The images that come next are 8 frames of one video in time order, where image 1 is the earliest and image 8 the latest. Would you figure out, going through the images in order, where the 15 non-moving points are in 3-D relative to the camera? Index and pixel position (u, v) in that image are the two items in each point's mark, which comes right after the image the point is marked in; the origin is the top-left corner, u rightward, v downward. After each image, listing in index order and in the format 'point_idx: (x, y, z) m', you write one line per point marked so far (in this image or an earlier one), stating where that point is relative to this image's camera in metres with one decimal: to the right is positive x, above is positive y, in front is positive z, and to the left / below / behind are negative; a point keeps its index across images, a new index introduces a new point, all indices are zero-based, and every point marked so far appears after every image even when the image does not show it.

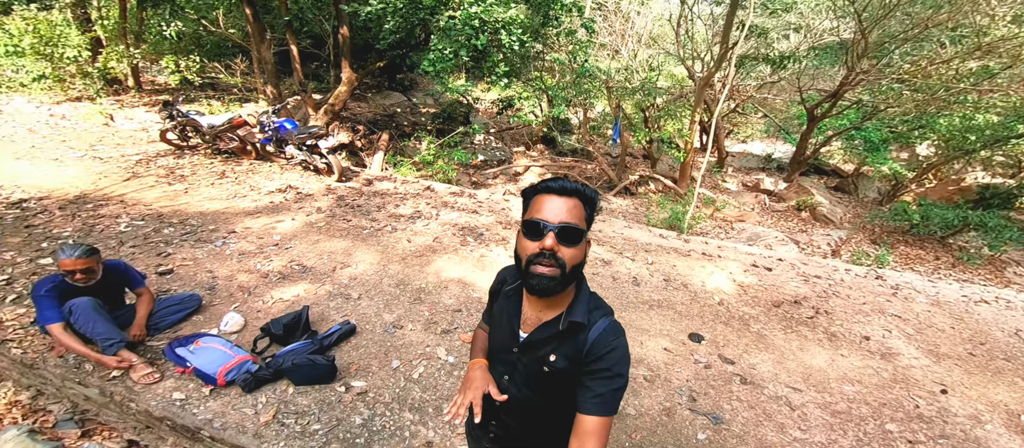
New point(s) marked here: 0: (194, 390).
0: (-2.2, -1.2, +3.4) m
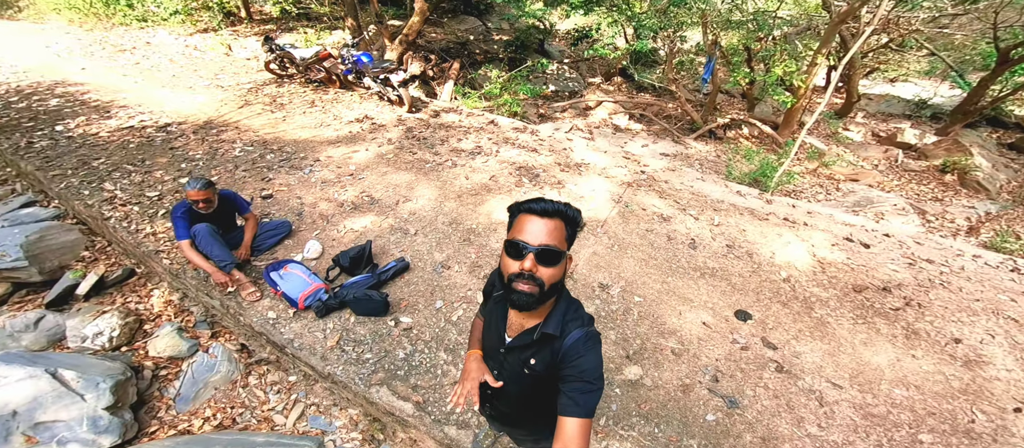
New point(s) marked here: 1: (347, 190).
0: (-2.0, -0.8, +4.2) m
1: (-1.8, +0.4, +5.2) m
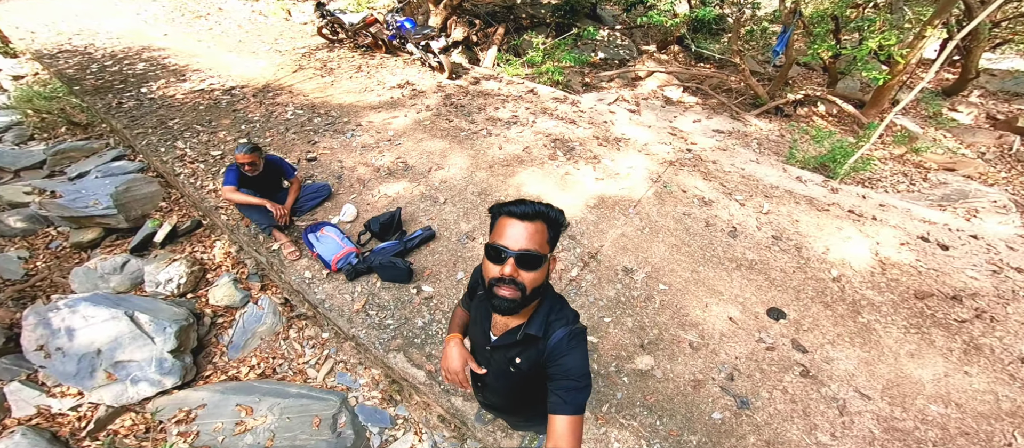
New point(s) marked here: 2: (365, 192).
0: (-1.9, -0.4, +4.6) m
1: (-1.5, +0.8, +5.4) m
2: (-1.6, +0.4, +5.1) m
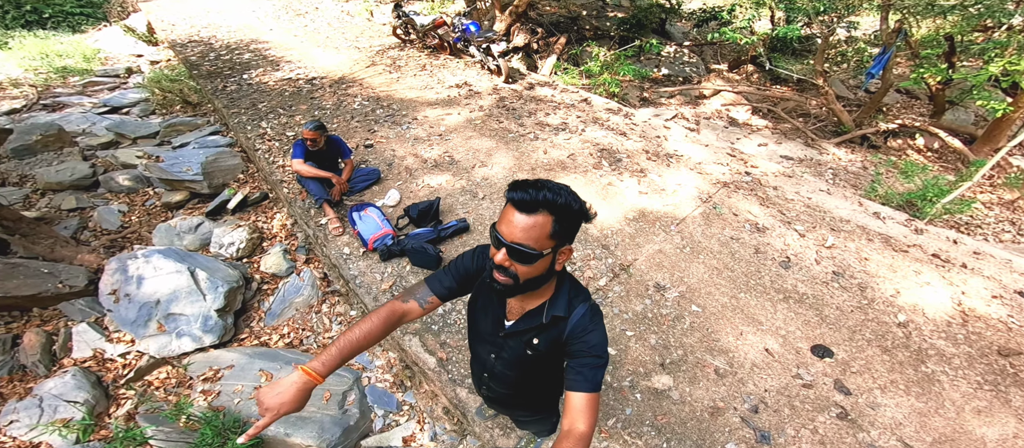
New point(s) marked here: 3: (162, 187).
0: (-1.6, -0.2, +4.8) m
1: (-0.9, +0.9, +5.6) m
2: (-1.2, +0.5, +5.3) m
3: (-4.0, +0.4, +5.3) m
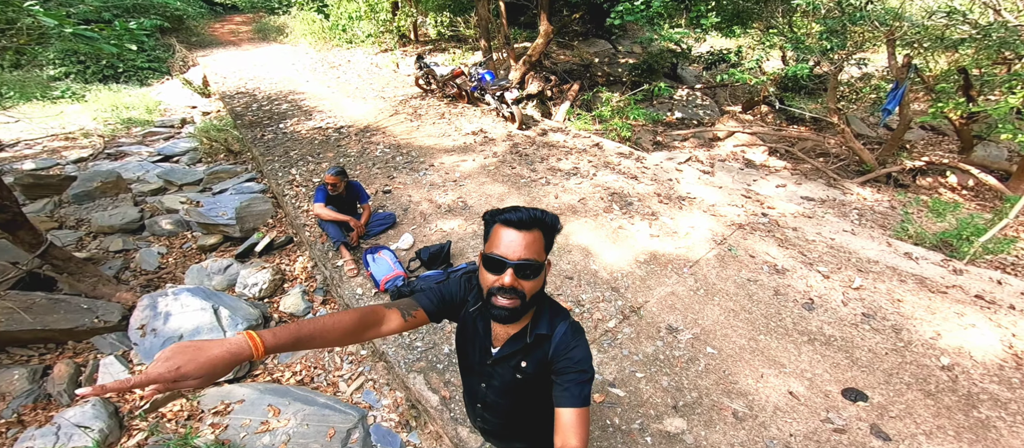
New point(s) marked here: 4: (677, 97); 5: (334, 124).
0: (-1.5, -0.7, +5.0) m
1: (-0.8, +0.4, +5.8) m
2: (-1.0, 0.0, +5.5) m
3: (-3.8, -0.1, +5.7) m
4: (+3.0, +2.2, +8.1) m
5: (-2.7, +1.6, +7.2) m
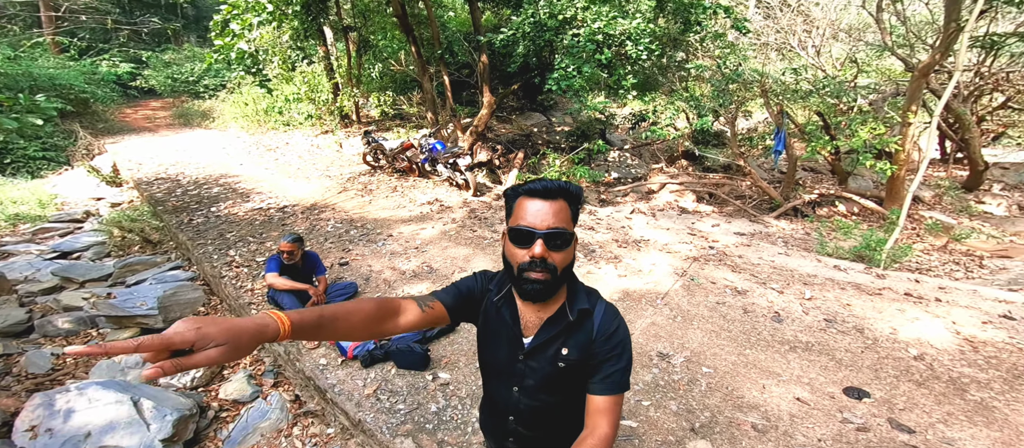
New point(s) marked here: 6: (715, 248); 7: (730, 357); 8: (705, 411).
0: (-1.7, -1.3, +4.4) m
1: (-1.2, -0.4, +5.6) m
2: (-1.4, -0.7, +5.2) m
3: (-4.1, -1.0, +4.8) m
4: (+1.8, +0.8, +9.1) m
5: (-3.5, +0.1, +6.9) m
6: (+2.5, -0.3, +5.8) m
7: (+1.9, -1.2, +4.3) m
8: (+1.5, -1.5, +3.7) m
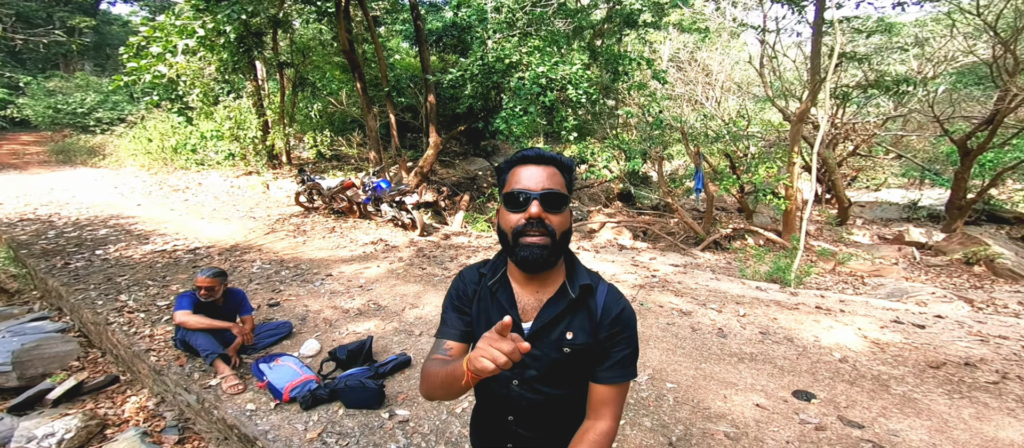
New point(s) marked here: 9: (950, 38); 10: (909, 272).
0: (-2.0, -1.4, +3.7) m
1: (-1.8, -0.8, +5.1) m
2: (-1.8, -1.0, +4.6) m
3: (-4.4, -1.3, +3.6) m
4: (+0.4, -0.3, +9.3) m
5: (-4.3, -0.5, +6.0) m
6: (+1.8, -0.8, +6.1) m
7: (+1.6, -1.3, +4.3) m
8: (+1.3, -1.5, +3.7) m
9: (+8.3, +3.5, +8.8) m
10: (+6.0, -0.7, +7.1) m
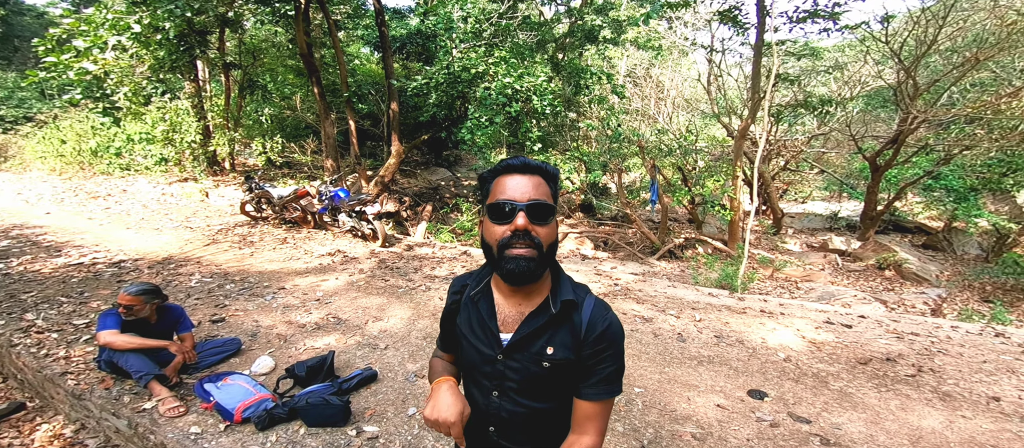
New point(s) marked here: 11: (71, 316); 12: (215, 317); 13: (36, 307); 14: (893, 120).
0: (-2.1, -1.5, +3.4) m
1: (-2.1, -1.0, +4.8) m
2: (-2.1, -1.1, +4.3) m
3: (-4.5, -1.4, +3.0) m
4: (-0.5, -0.5, +9.3) m
5: (-4.7, -0.7, +5.4) m
6: (+1.3, -0.9, +6.3) m
7: (+1.4, -1.4, +4.5) m
8: (+1.1, -1.6, +3.8) m
9: (+7.4, +3.3, +9.9) m
10: (+5.3, -0.9, +7.8) m
11: (-4.1, -0.9, +4.3) m
12: (-2.9, -0.9, +4.5) m
13: (-4.4, -0.9, +4.4) m
14: (+8.1, +2.2, +10.1) m
